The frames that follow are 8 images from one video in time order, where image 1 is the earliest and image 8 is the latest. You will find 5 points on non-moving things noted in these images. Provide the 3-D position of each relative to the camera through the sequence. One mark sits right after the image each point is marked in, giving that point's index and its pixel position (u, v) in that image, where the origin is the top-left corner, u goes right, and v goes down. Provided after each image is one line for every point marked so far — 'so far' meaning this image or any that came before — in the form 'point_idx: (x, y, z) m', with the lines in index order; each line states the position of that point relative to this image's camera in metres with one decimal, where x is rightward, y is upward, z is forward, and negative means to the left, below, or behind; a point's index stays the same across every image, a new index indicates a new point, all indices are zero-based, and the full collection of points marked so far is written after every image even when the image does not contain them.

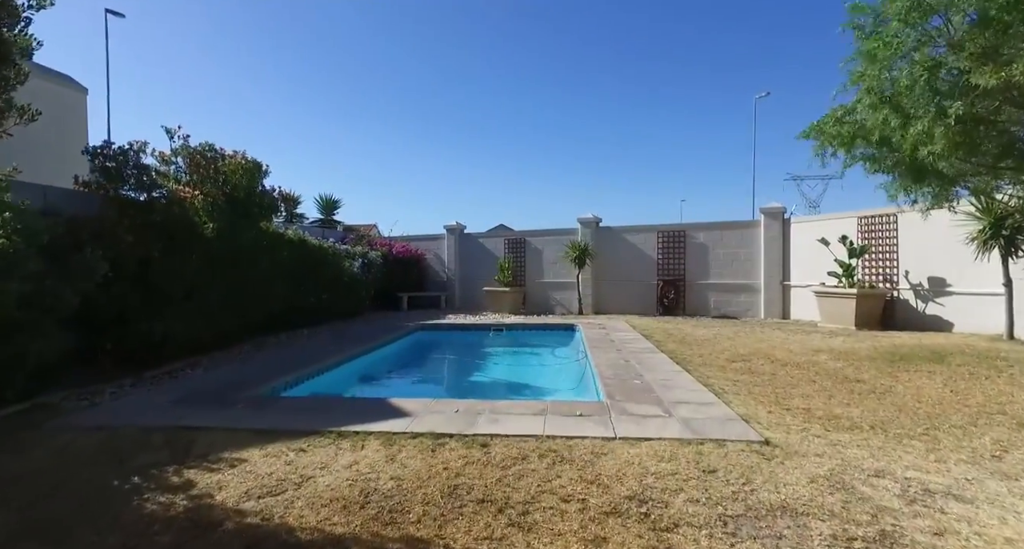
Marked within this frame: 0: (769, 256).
0: (+5.9, +0.4, +10.3) m
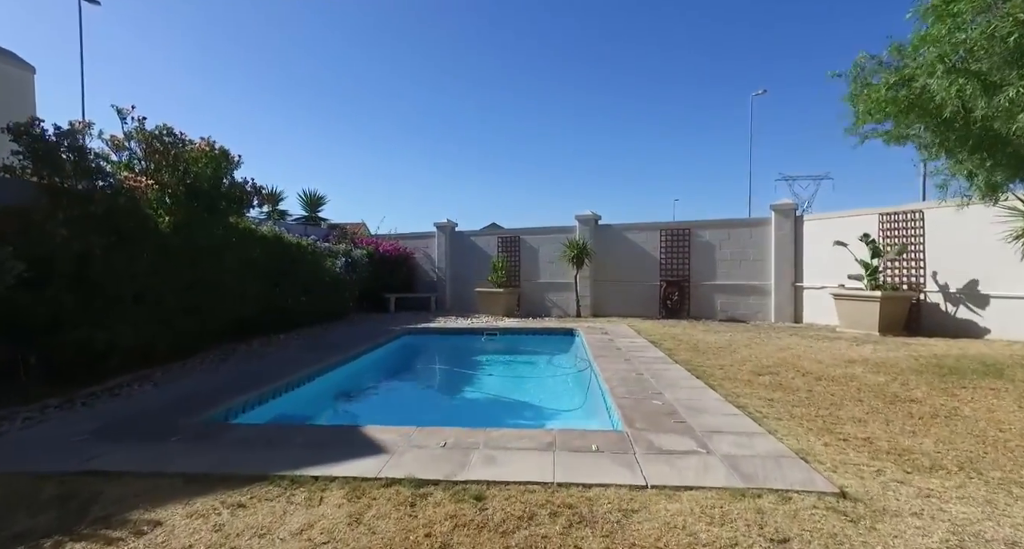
0: (+5.8, +0.4, +9.7) m
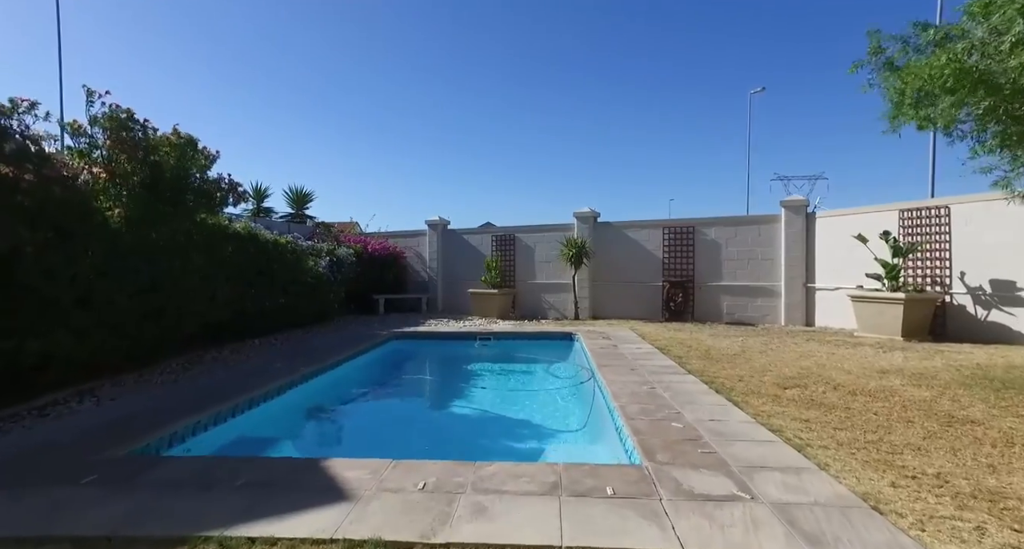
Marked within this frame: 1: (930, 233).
0: (+5.7, +0.4, +9.2) m
1: (+6.5, +0.6, +7.0) m
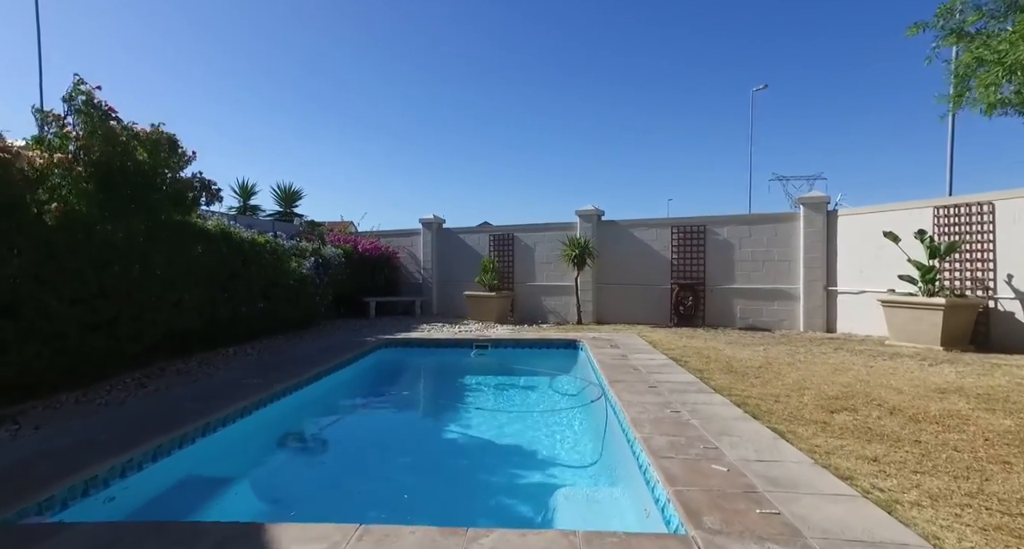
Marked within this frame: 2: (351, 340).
0: (+5.7, +0.4, +8.6) m
1: (+6.5, +0.6, +6.4) m
2: (-3.1, -1.3, +8.8) m
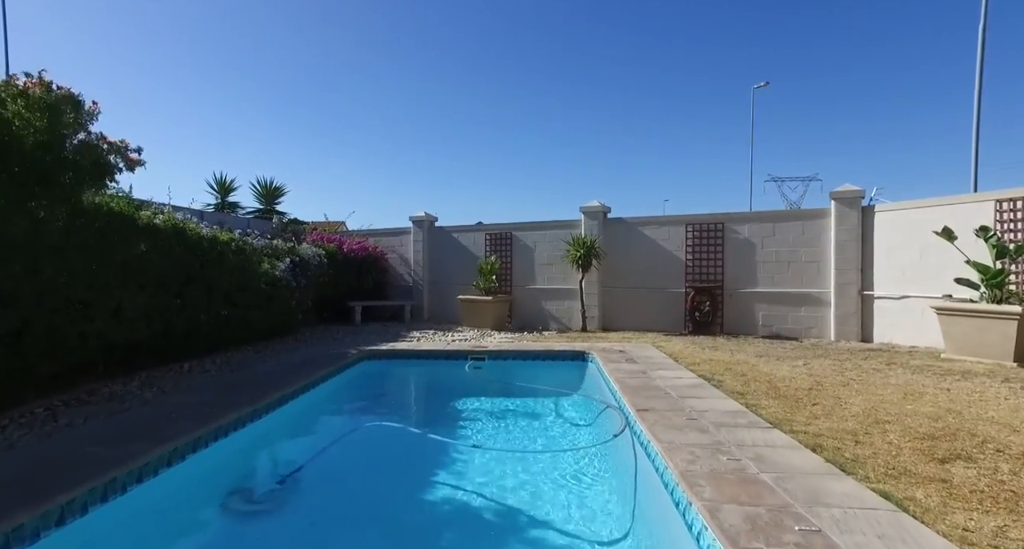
0: (+5.7, +0.3, +7.7) m
1: (+6.5, +0.6, +5.6) m
2: (-3.2, -1.3, +7.8) m
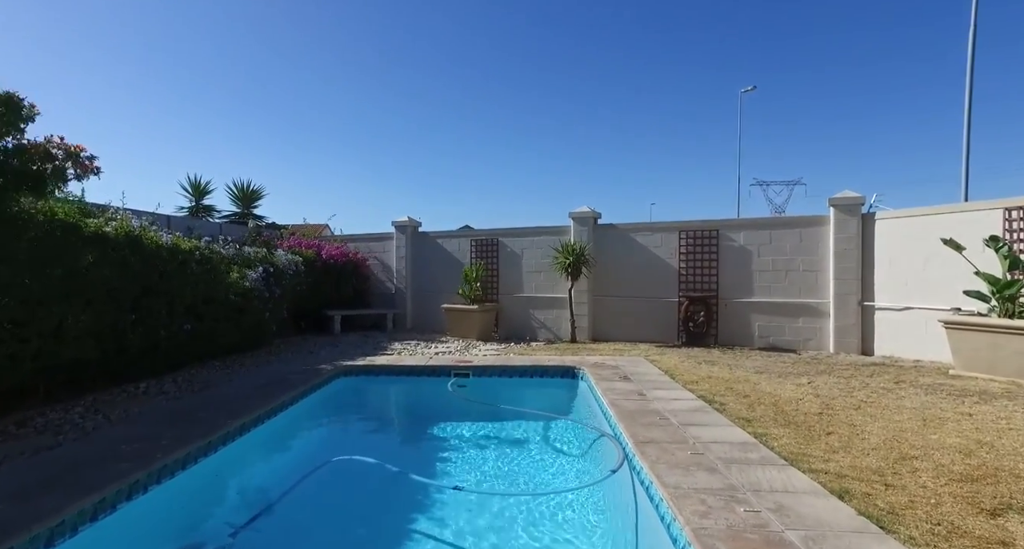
0: (+5.4, +0.2, +7.5) m
1: (+6.4, +0.4, +5.3) m
2: (-3.4, -1.5, +7.3) m
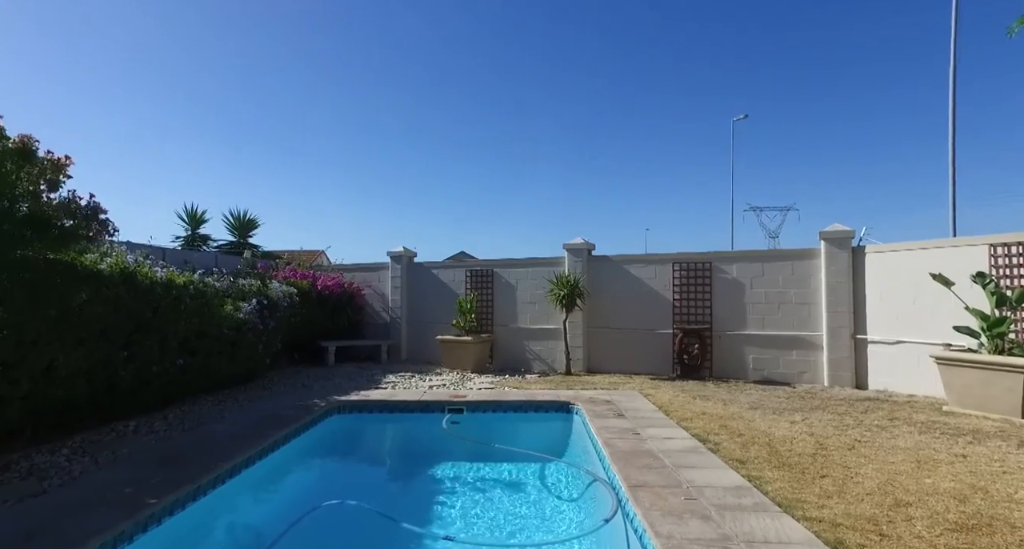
0: (+5.3, -0.4, +7.5) m
1: (+6.3, 0.0, +5.4) m
2: (-3.5, -2.0, +7.2) m
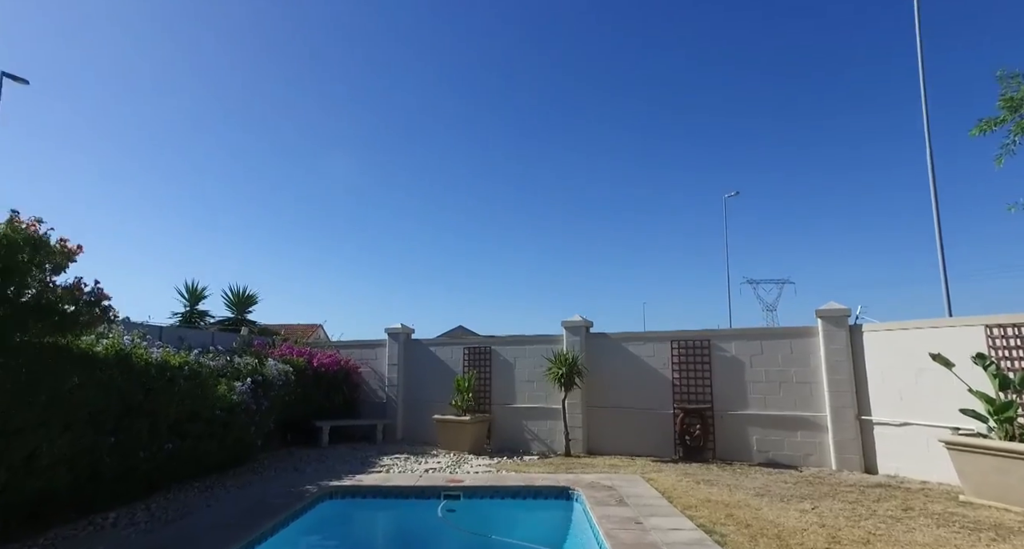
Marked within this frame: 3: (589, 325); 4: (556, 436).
0: (+5.3, -1.7, +7.4) m
1: (+6.2, -1.0, +5.4) m
2: (-3.5, -3.3, +6.9) m
3: (+1.6, -1.0, +9.2) m
4: (+0.9, -3.2, +9.0) m
